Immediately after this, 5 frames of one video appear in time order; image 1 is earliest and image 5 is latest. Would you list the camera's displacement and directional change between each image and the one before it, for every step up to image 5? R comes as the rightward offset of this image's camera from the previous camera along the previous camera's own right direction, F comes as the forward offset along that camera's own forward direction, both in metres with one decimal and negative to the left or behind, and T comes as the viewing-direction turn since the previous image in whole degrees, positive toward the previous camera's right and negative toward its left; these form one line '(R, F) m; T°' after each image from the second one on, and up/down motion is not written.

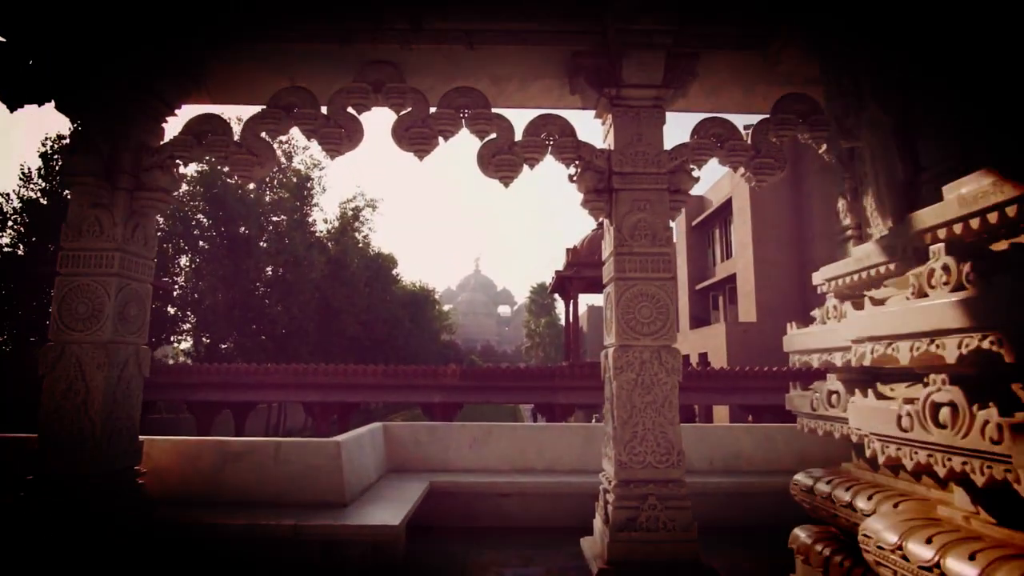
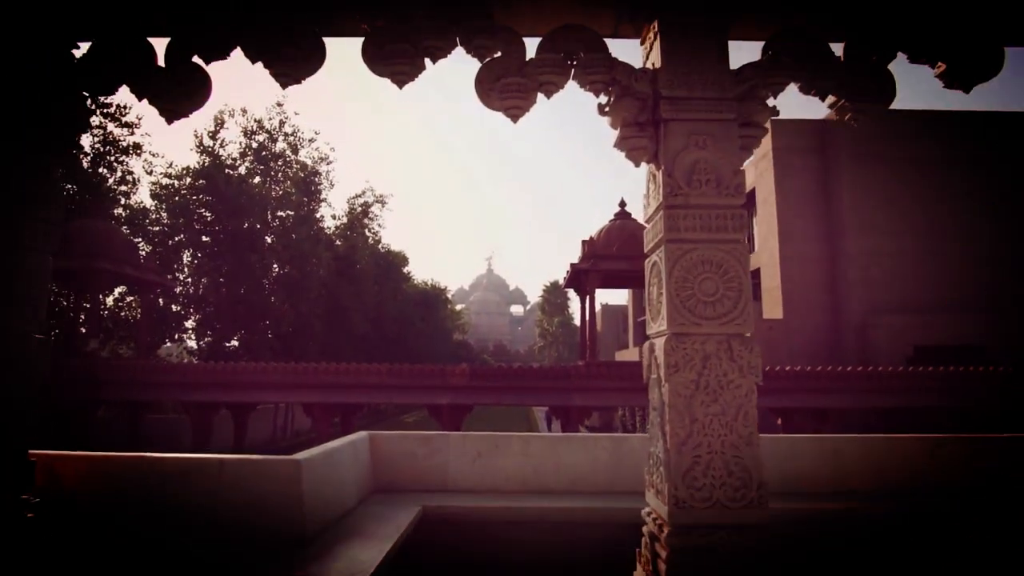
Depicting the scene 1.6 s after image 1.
(0.0, +0.8) m; -1°
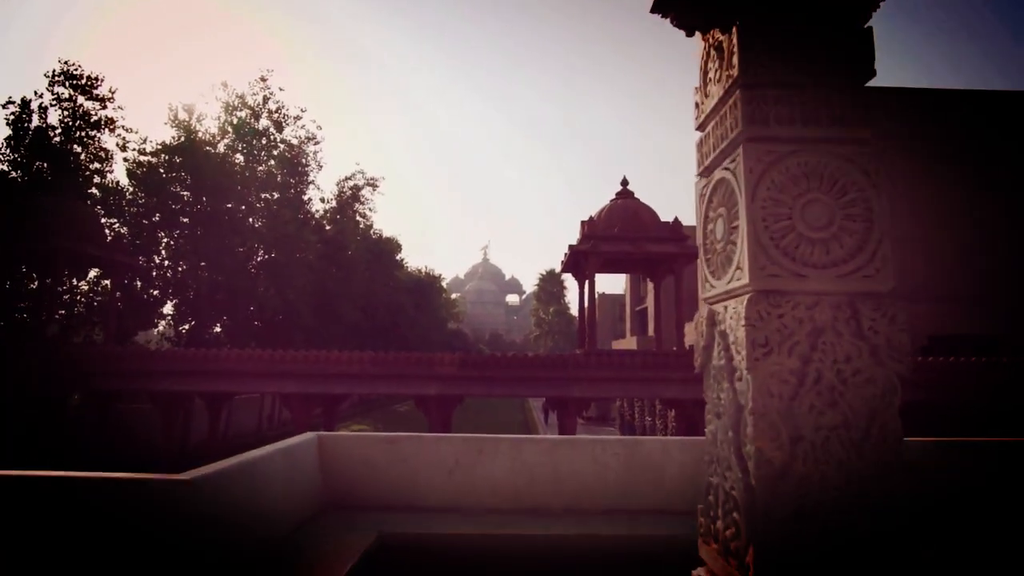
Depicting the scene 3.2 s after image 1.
(0.0, +0.8) m; 0°
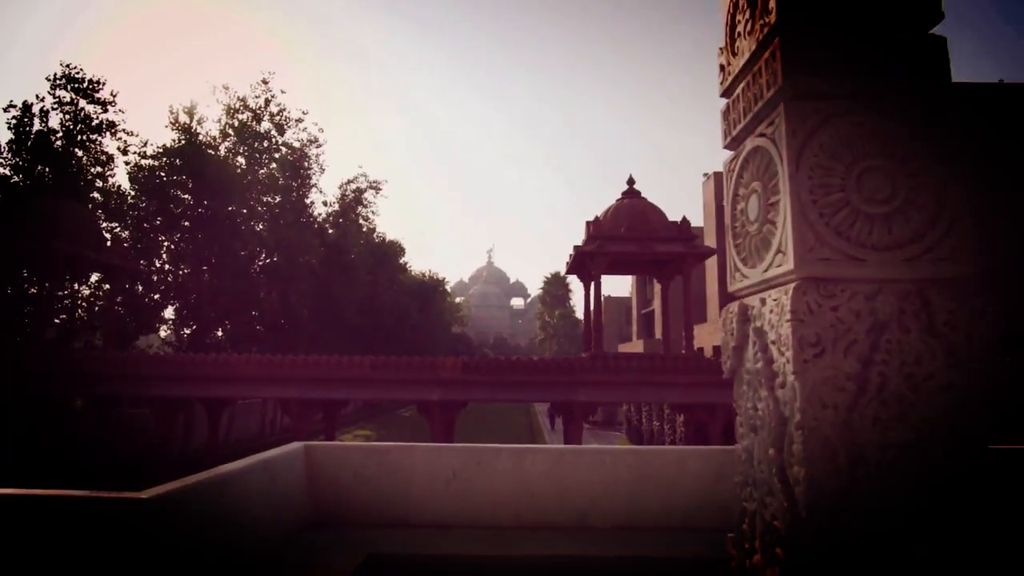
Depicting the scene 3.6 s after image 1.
(0.0, +0.2) m; 0°
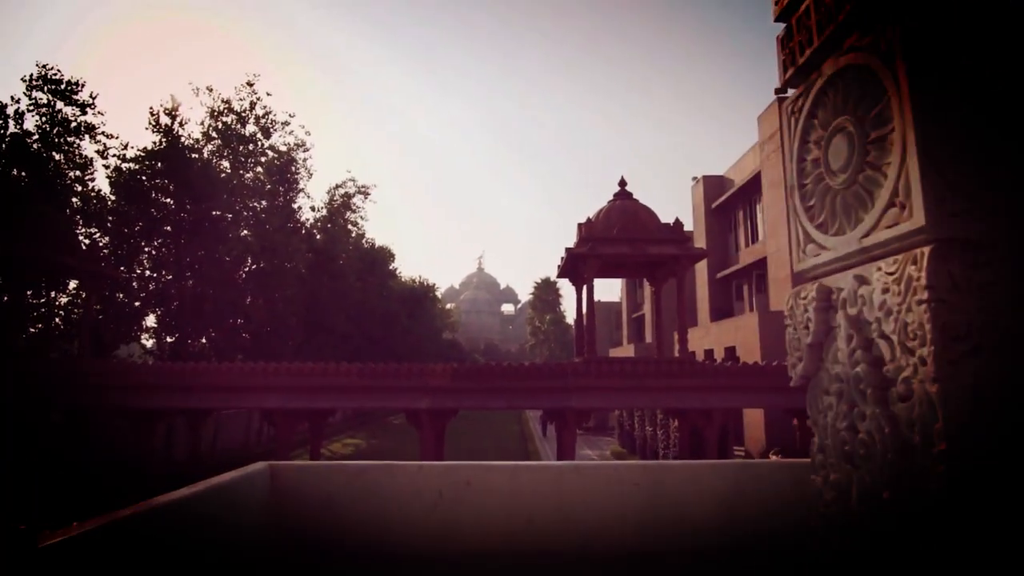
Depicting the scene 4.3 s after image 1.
(0.0, +0.3) m; +1°
